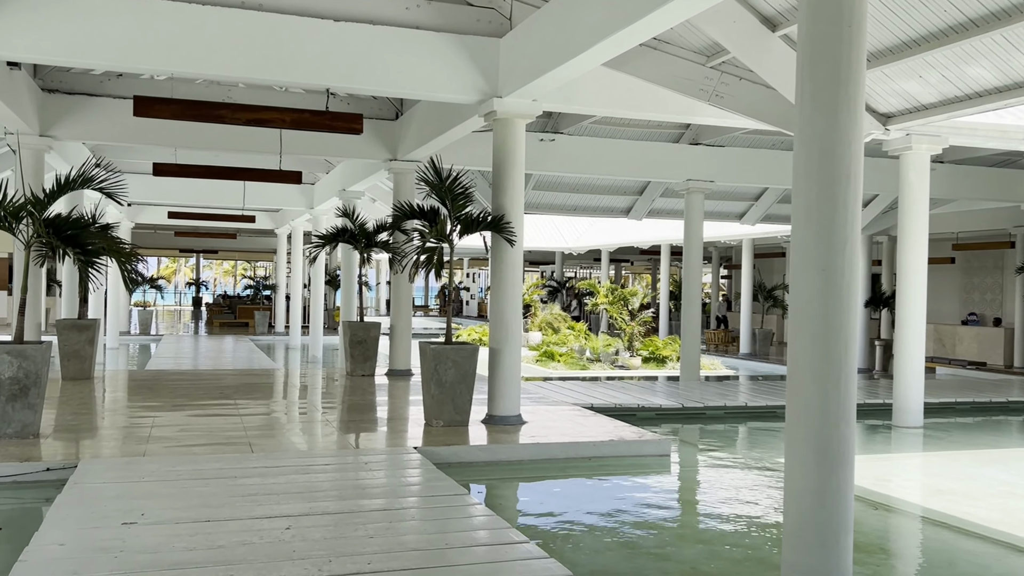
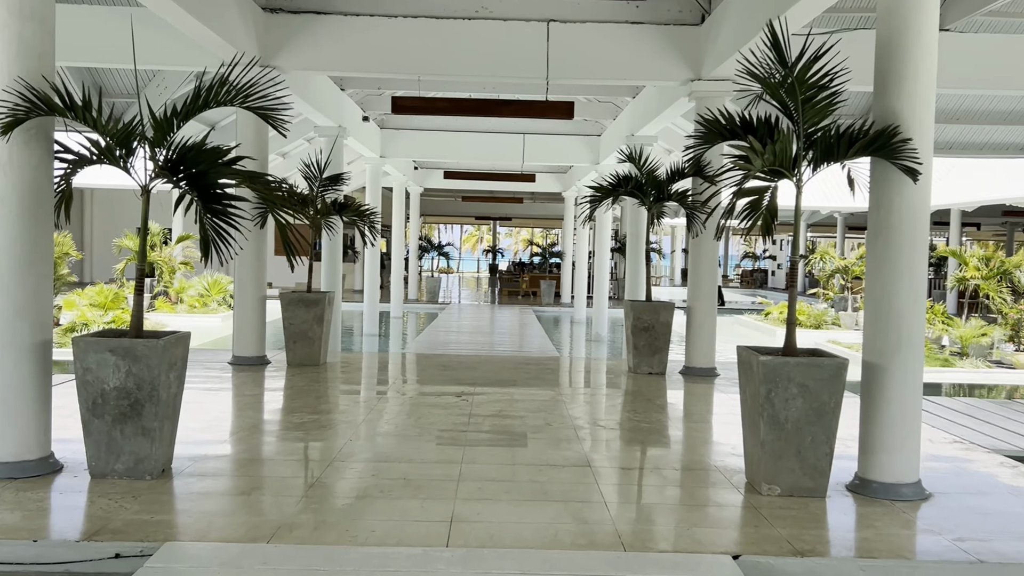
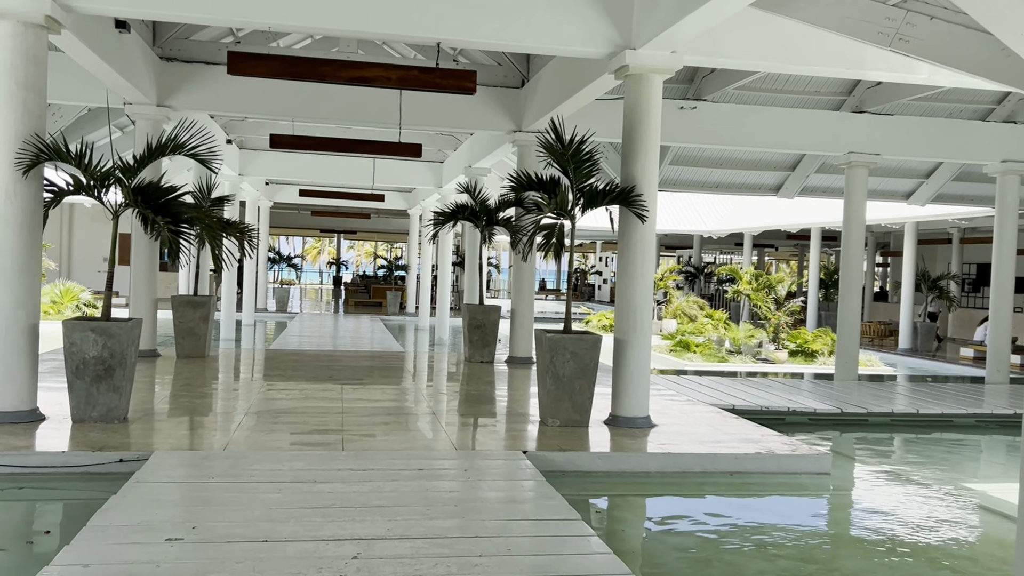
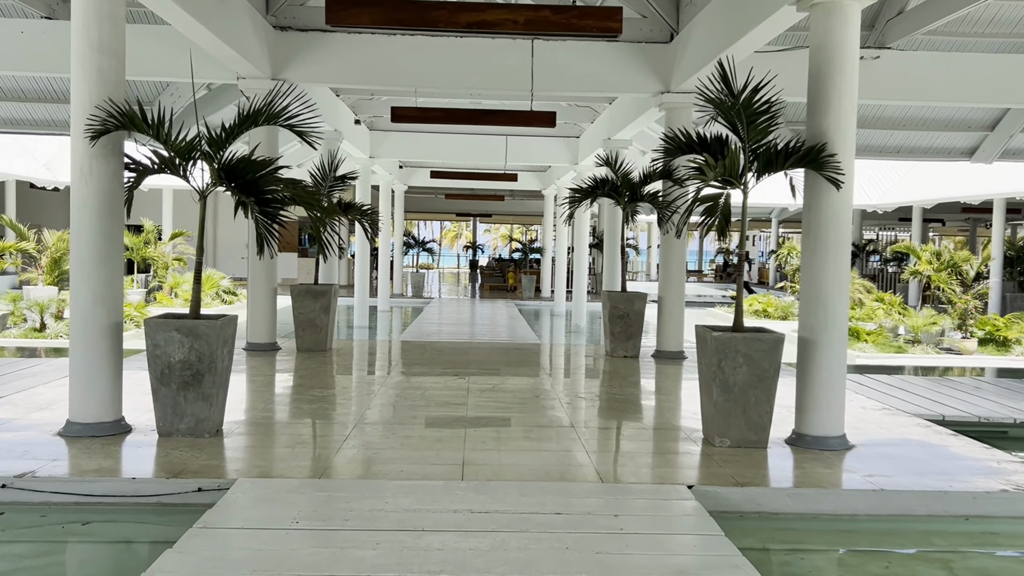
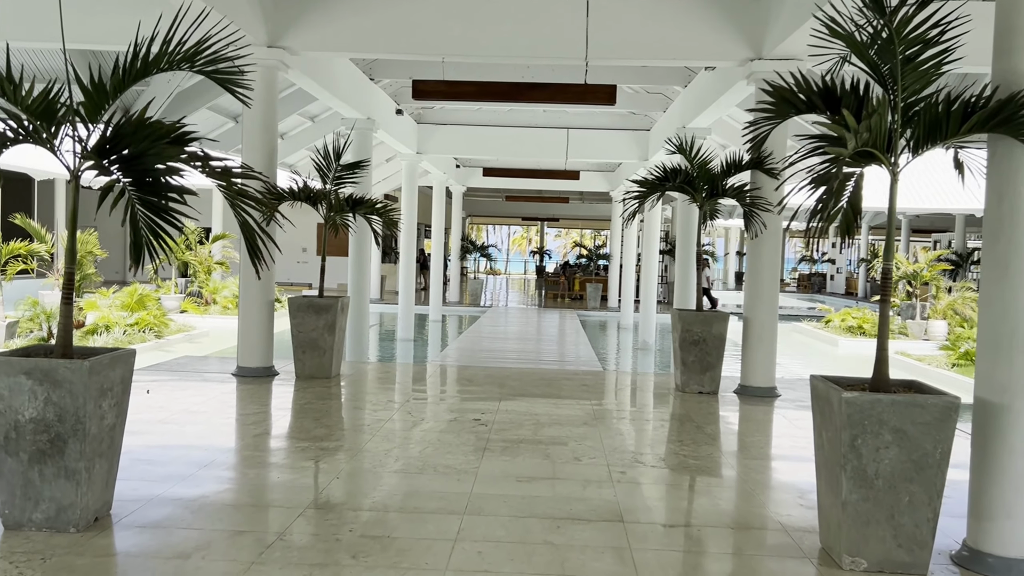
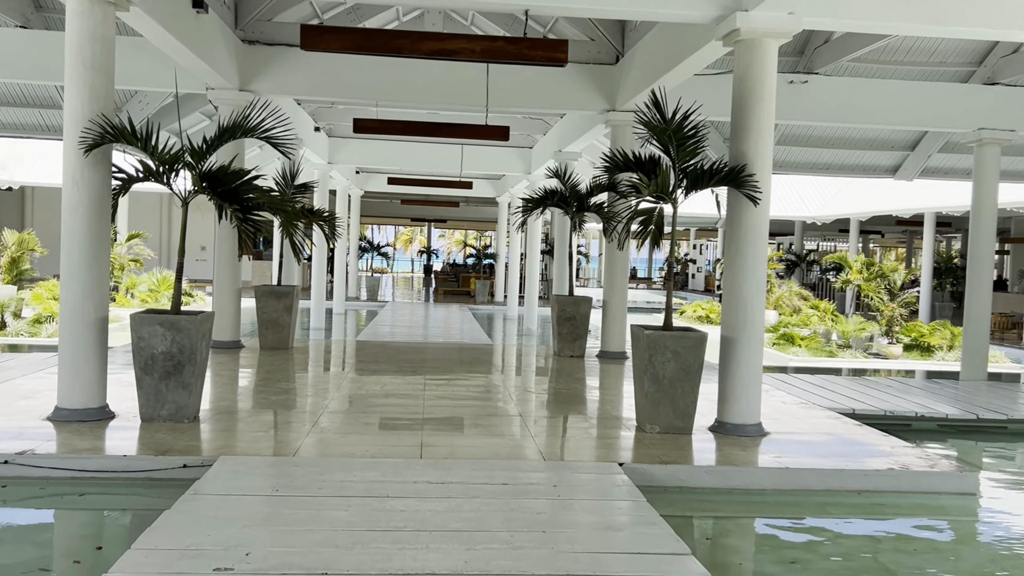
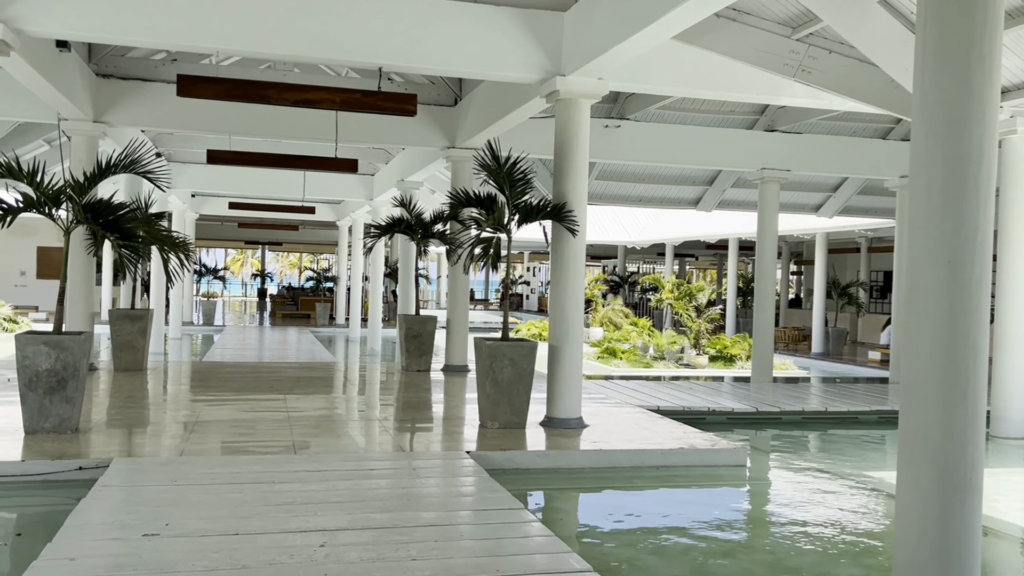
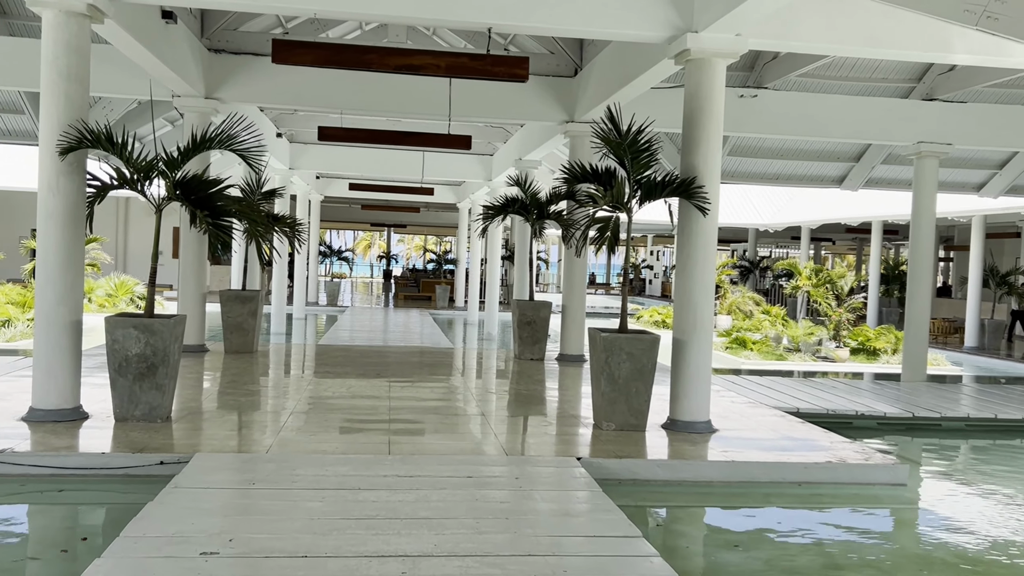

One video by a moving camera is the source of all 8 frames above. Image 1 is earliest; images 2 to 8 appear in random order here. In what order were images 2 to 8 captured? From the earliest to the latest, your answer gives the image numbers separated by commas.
7, 3, 8, 6, 4, 2, 5
